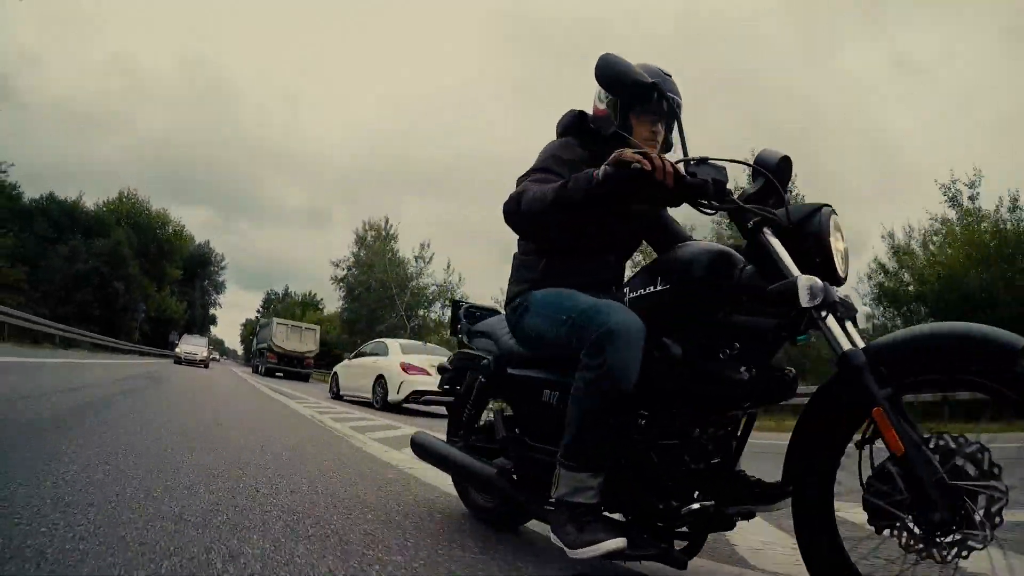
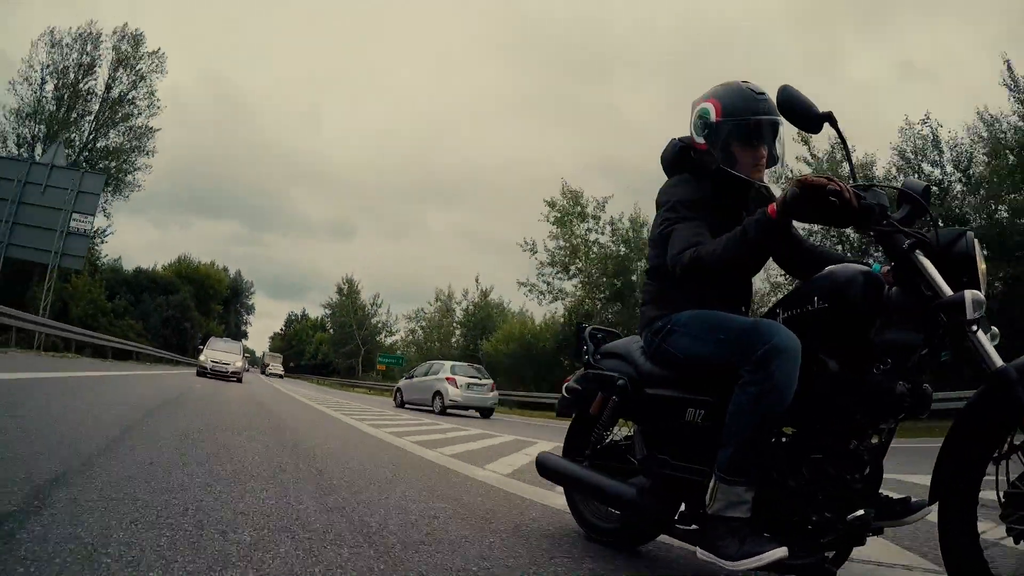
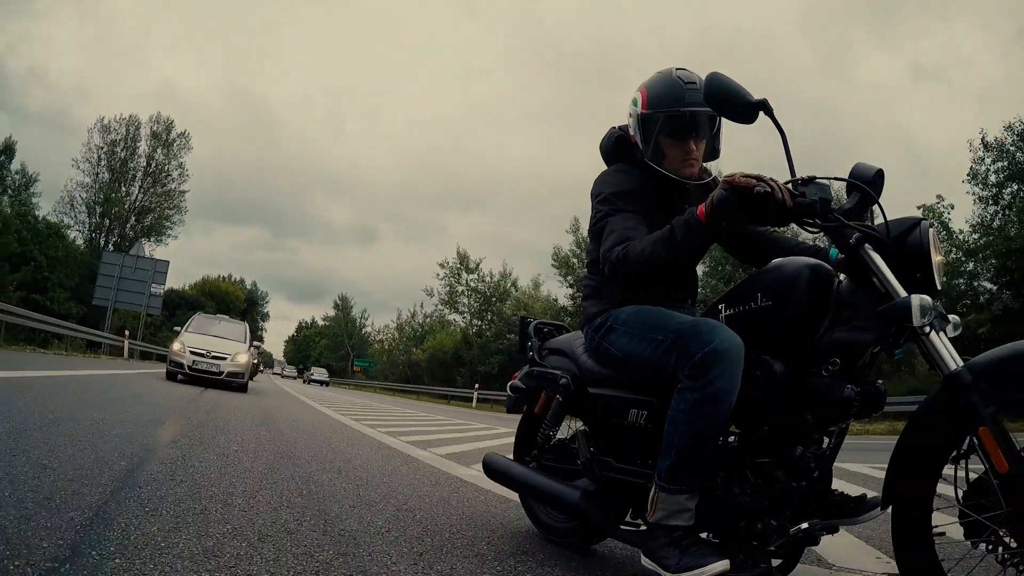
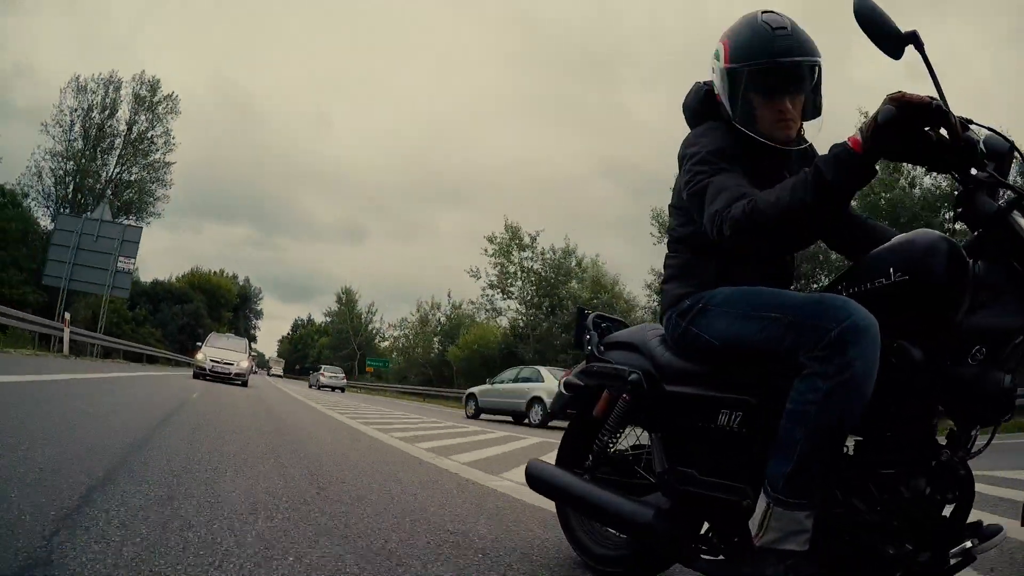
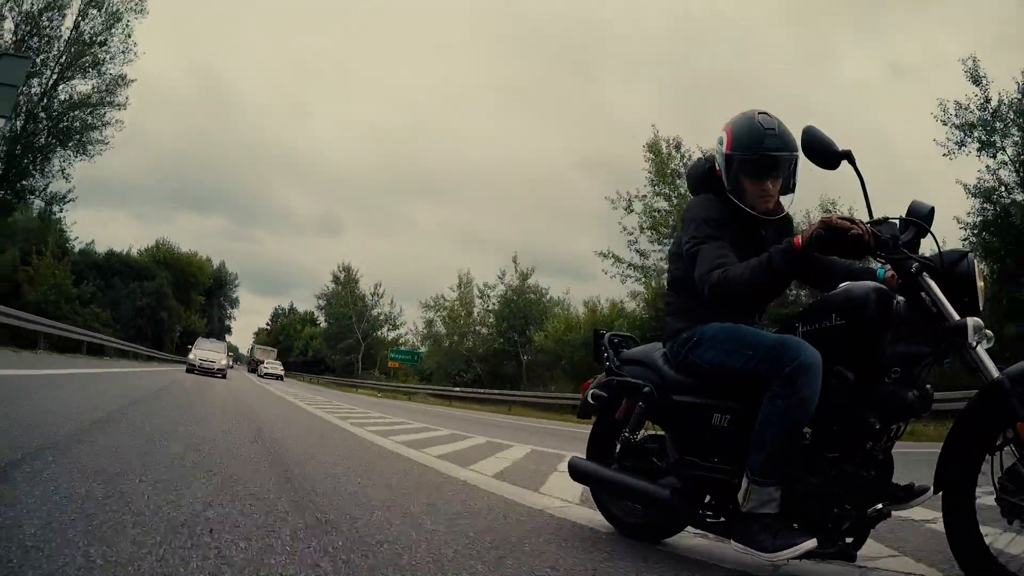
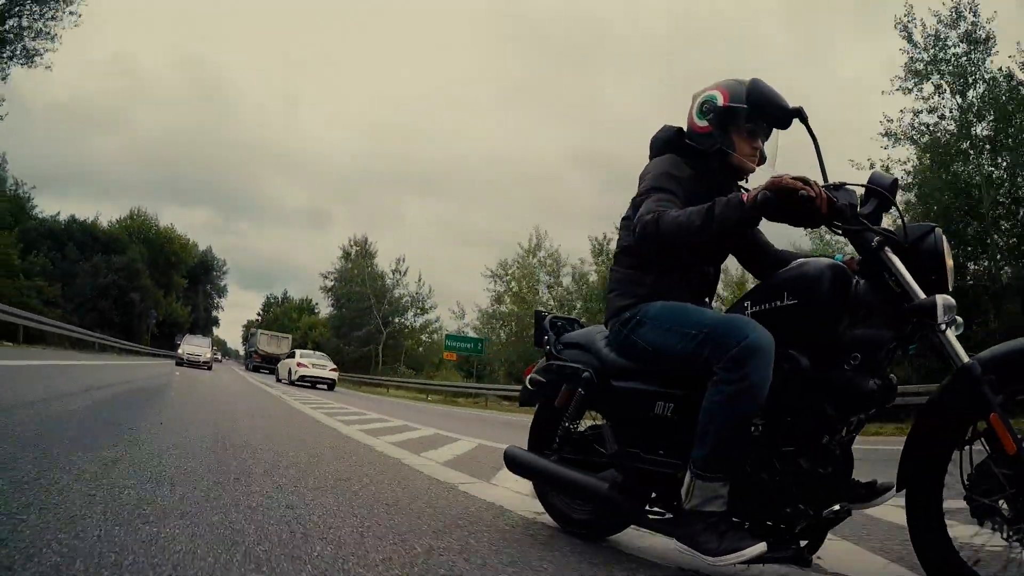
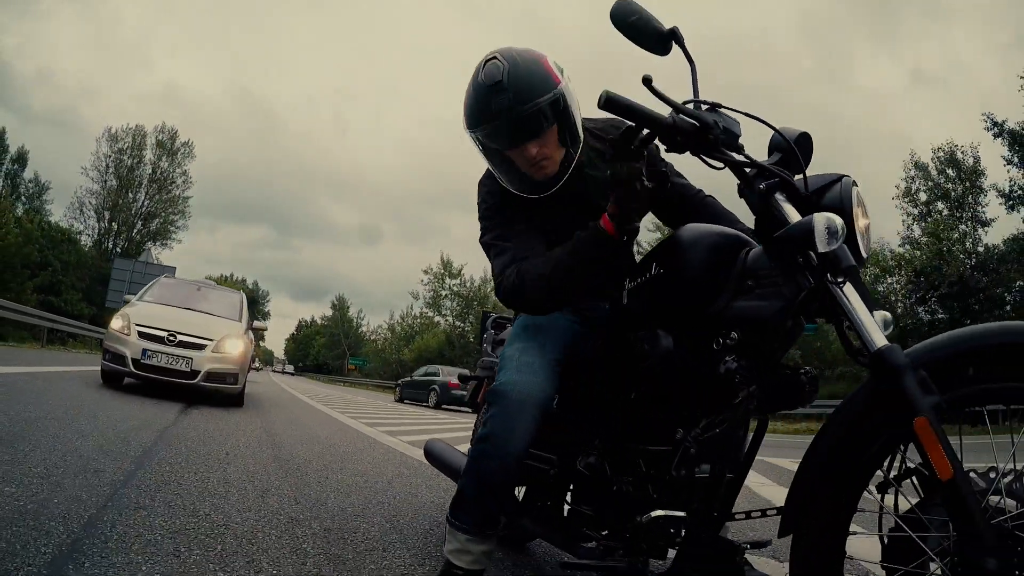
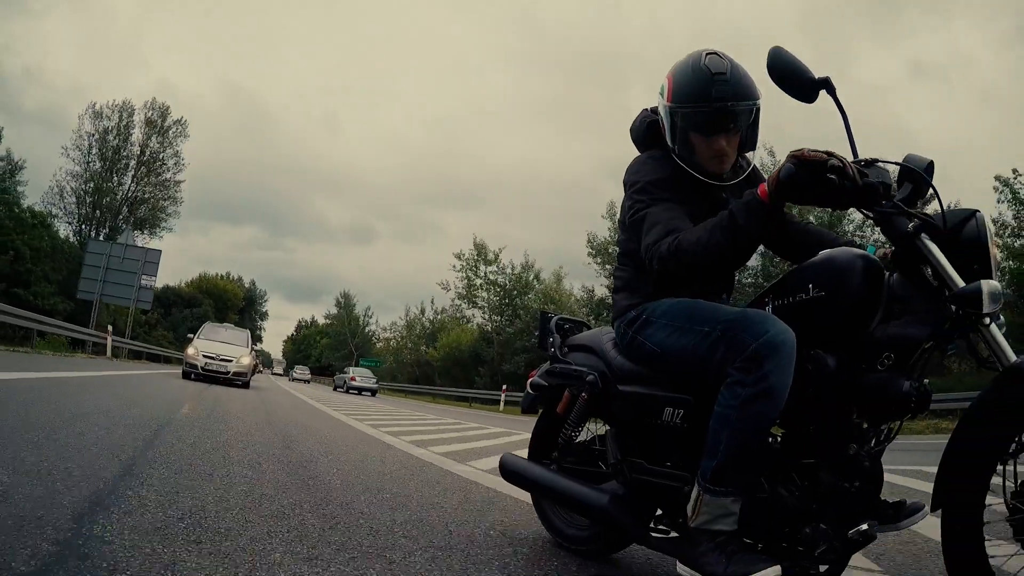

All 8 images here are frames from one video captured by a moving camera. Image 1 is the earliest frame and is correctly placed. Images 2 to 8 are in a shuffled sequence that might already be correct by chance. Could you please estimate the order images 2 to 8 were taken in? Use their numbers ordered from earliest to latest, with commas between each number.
6, 5, 2, 4, 8, 3, 7
